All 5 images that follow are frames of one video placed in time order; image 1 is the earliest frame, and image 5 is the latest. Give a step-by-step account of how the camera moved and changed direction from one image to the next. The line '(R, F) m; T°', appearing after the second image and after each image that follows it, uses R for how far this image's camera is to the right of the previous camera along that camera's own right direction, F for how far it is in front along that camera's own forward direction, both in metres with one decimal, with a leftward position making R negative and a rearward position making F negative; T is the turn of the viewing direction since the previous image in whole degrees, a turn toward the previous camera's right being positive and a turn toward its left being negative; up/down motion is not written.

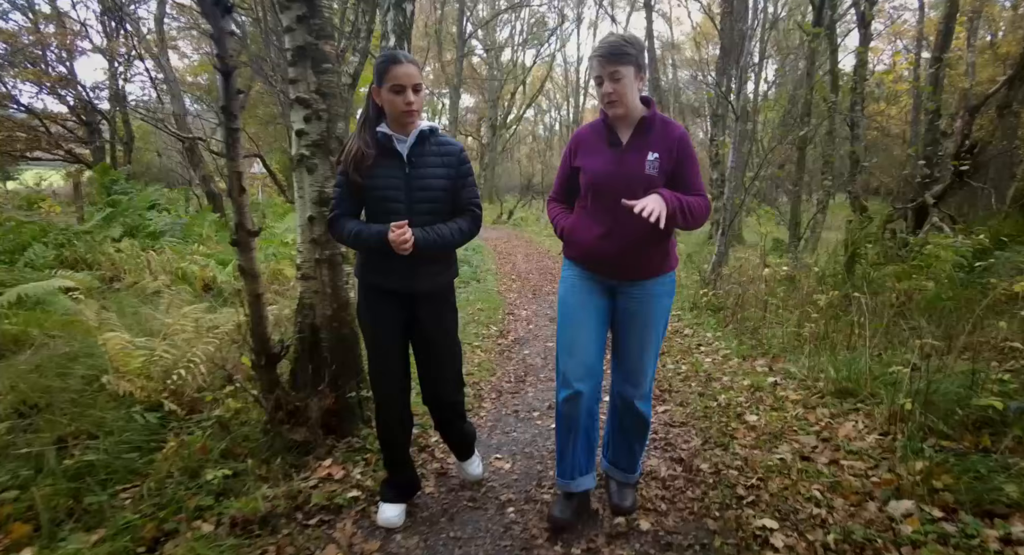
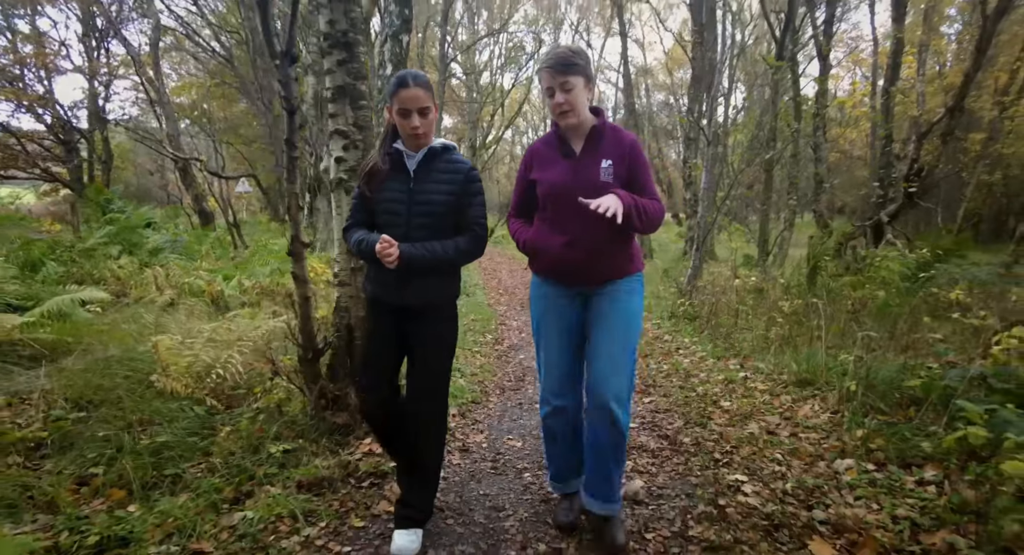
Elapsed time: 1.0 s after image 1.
(-0.2, -0.5) m; +2°
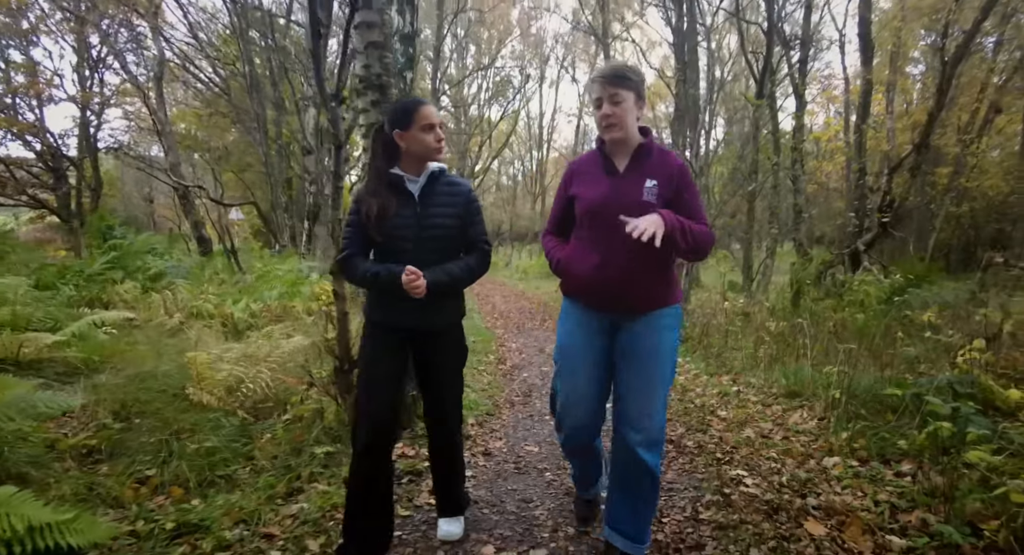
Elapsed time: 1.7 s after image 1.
(-0.2, -0.3) m; +2°
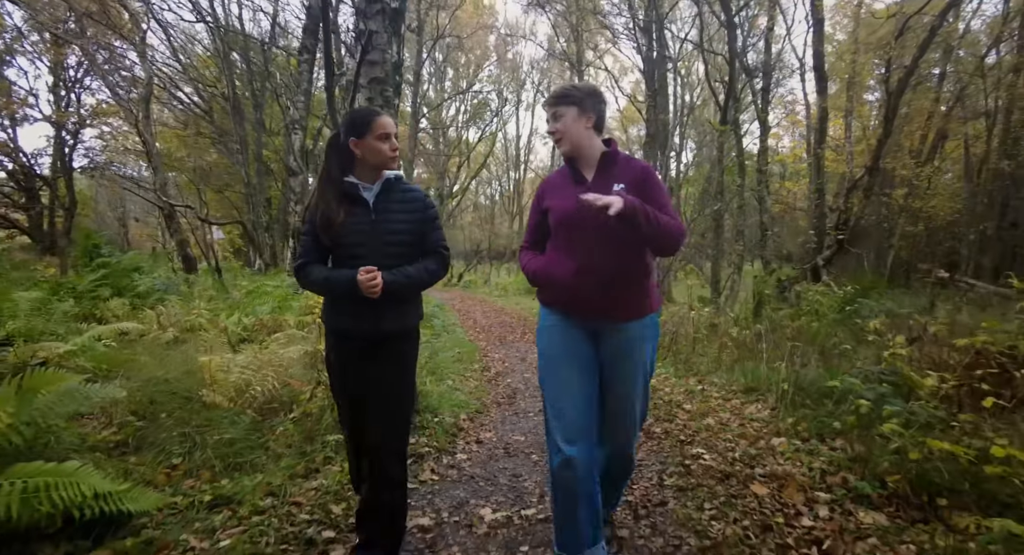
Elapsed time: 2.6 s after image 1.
(-0.1, -0.5) m; +3°
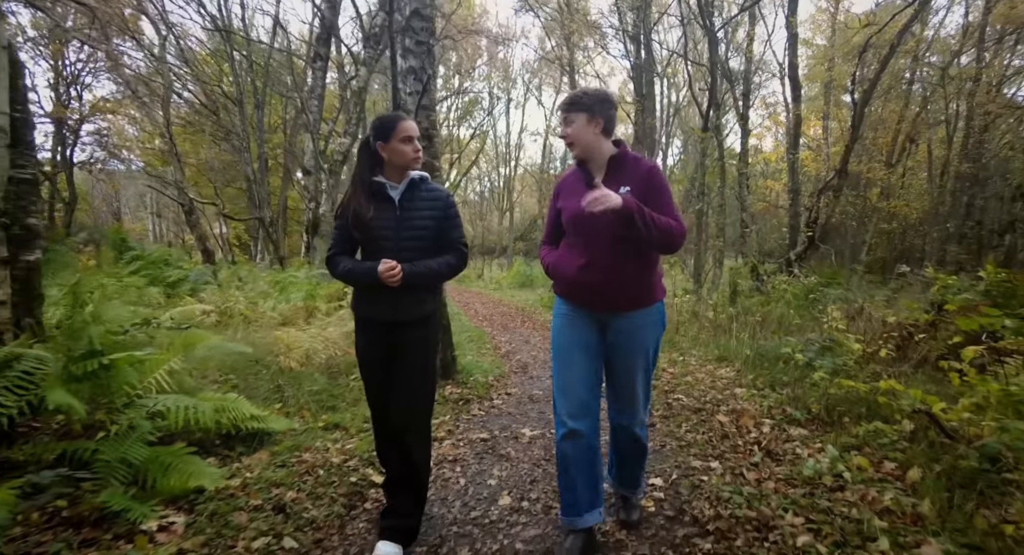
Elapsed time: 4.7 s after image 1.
(-0.3, -1.0) m; +2°
